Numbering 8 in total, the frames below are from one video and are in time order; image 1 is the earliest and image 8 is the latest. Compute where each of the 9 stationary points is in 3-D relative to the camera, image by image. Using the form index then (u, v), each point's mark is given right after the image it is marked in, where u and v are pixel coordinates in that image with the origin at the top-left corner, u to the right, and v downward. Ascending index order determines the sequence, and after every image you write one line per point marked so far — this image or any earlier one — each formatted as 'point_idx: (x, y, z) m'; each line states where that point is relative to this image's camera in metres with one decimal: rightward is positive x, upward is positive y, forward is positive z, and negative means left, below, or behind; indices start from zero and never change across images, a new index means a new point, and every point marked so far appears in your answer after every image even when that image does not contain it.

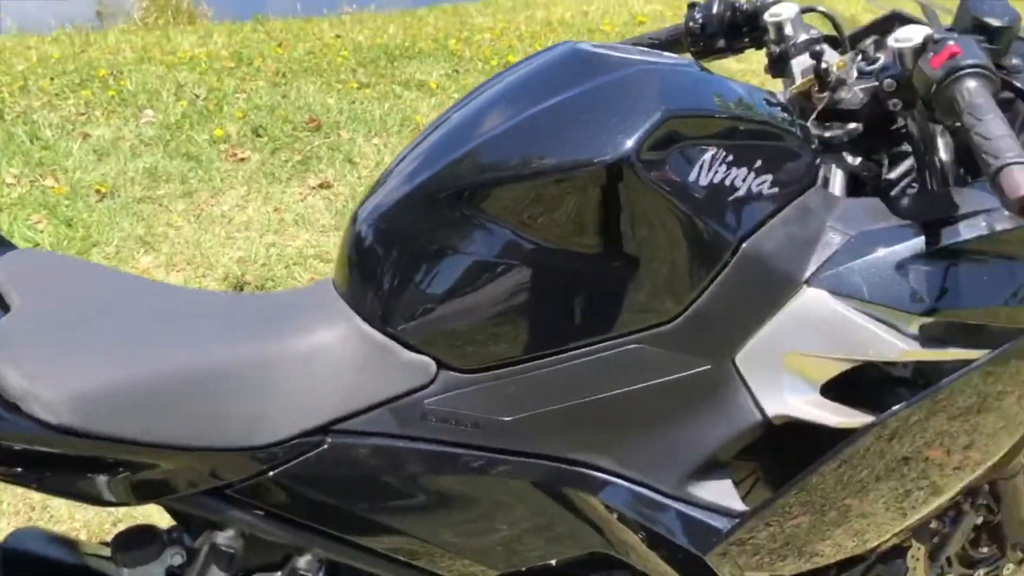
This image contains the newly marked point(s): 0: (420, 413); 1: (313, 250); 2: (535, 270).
0: (-0.1, -0.1, +1.1) m
1: (-0.7, +0.1, +3.5) m
2: (0.0, 0.0, +1.1) m
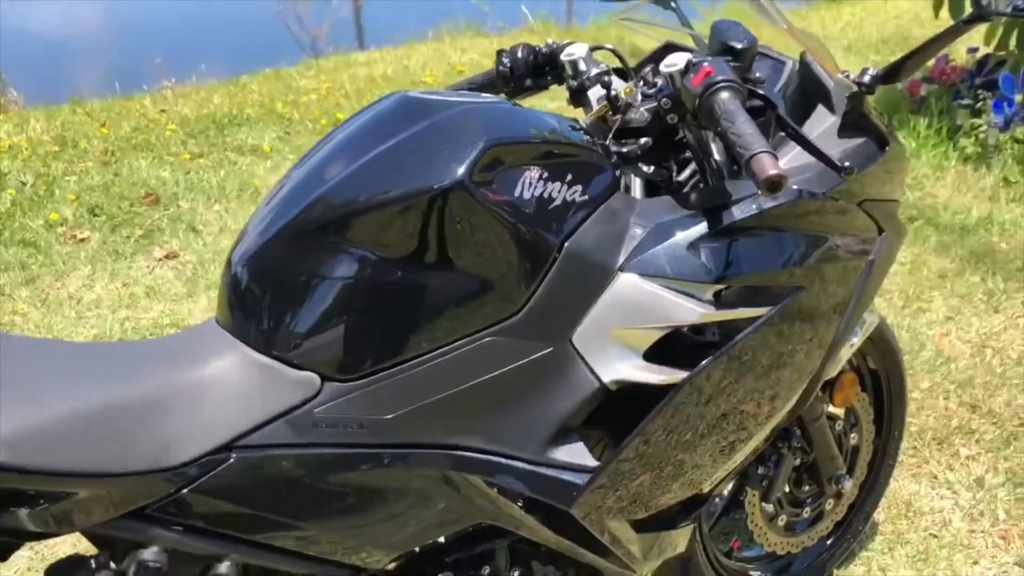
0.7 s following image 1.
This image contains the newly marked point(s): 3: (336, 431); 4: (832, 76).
0: (-0.3, -0.2, +1.3) m
1: (-1.3, -0.1, +3.6) m
2: (-0.2, 0.0, +1.3) m
3: (-0.3, -0.2, +1.3) m
4: (+0.5, +0.4, +1.6) m
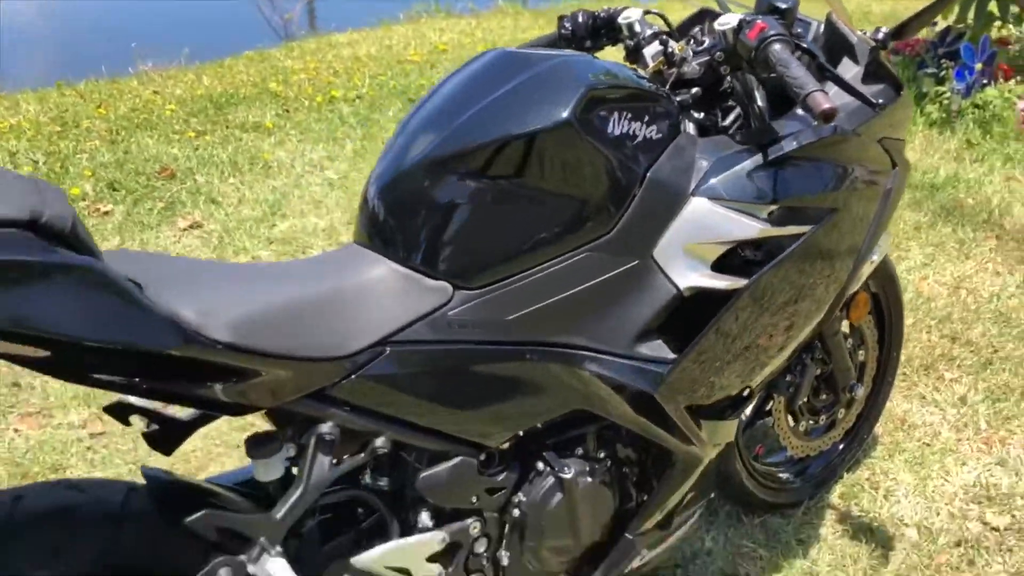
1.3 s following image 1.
0: (-0.1, -0.1, +1.6) m
1: (-1.2, 0.0, +3.8) m
2: (0.0, +0.1, +1.6) m
3: (-0.1, -0.1, +1.6) m
4: (+0.7, +0.5, +1.9) m
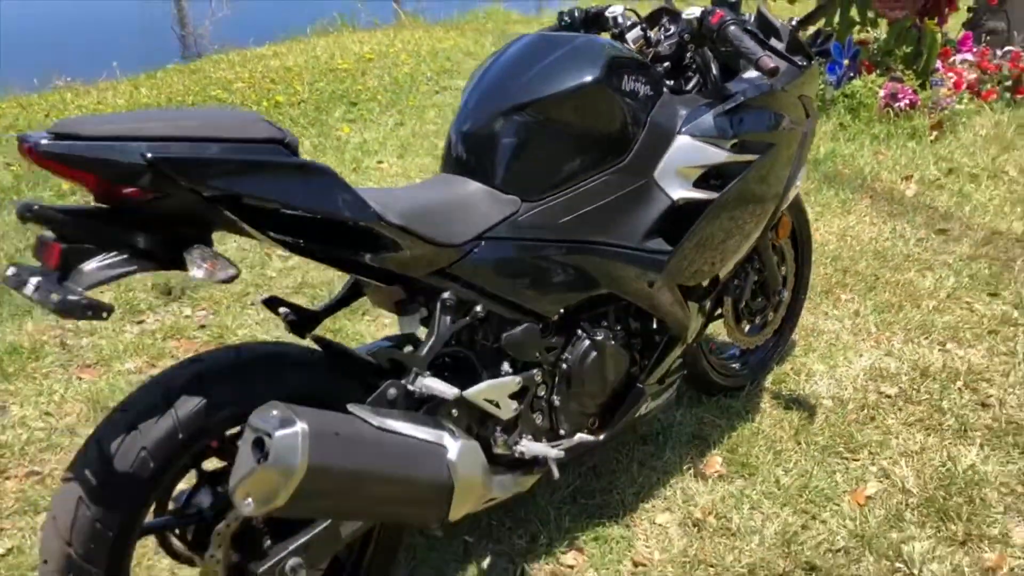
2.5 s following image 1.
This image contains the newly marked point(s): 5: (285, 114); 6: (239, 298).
0: (0.0, +0.1, +2.2) m
1: (-1.4, +0.1, +4.3) m
2: (+0.1, +0.3, +2.3) m
3: (0.0, +0.1, +2.2) m
4: (+0.7, +0.7, +2.6) m
5: (-1.5, +1.1, +6.3) m
6: (-1.1, 0.0, +3.9) m
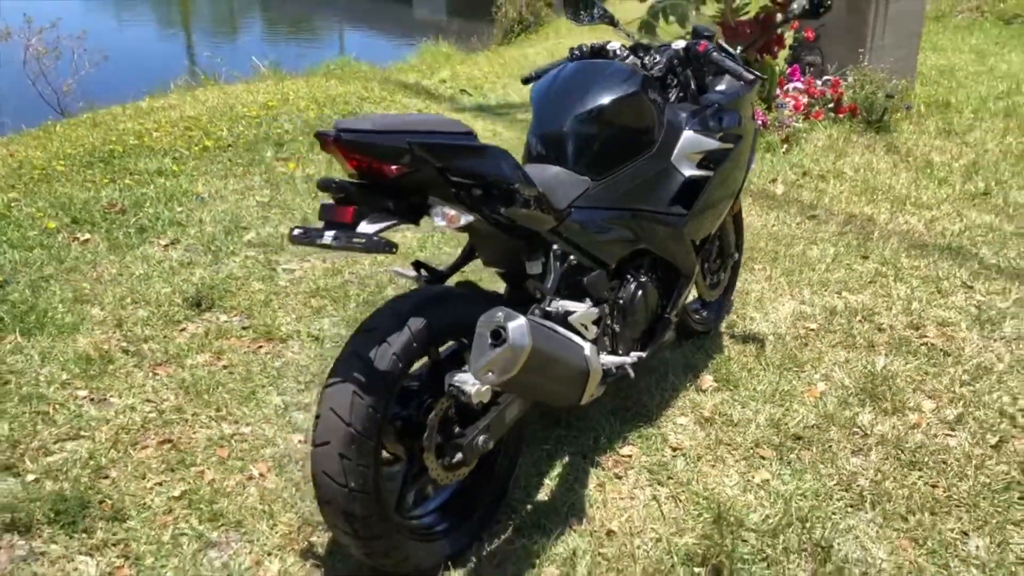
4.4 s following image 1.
0: (+0.2, +0.3, +3.0) m
1: (-1.5, +0.1, +4.8) m
2: (+0.3, +0.5, +3.1) m
3: (+0.3, +0.3, +3.1) m
4: (+0.8, +0.9, +3.6) m
5: (-2.1, +0.9, +6.8) m
6: (-1.2, -0.1, +4.5) m
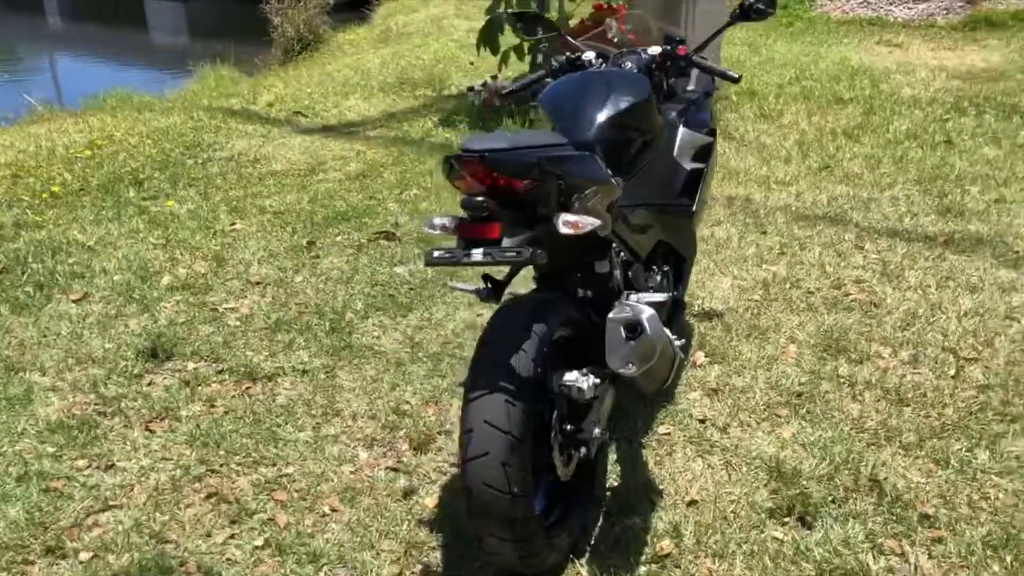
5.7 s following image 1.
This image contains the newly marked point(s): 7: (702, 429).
0: (+0.4, +0.3, +3.3) m
1: (-1.7, -0.2, +4.6) m
2: (+0.4, +0.5, +3.3) m
3: (+0.4, +0.3, +3.3) m
4: (+0.7, +1.0, +4.0) m
5: (-2.8, +0.6, +6.3) m
6: (-1.3, -0.3, +4.3) m
7: (+0.7, -0.5, +3.6) m
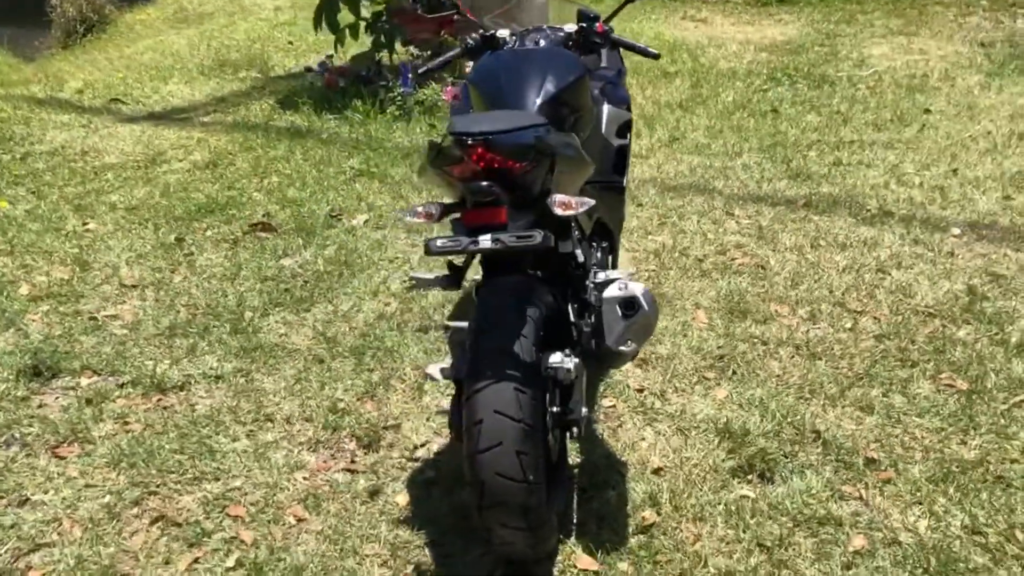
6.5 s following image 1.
0: (+0.2, +0.4, +3.3) m
1: (-2.1, -0.2, +4.1) m
2: (+0.2, +0.6, +3.3) m
3: (+0.2, +0.4, +3.3) m
4: (+0.3, +1.1, +4.0) m
5: (-3.6, +0.5, +5.6) m
6: (-1.6, -0.3, +4.0) m
7: (+0.5, -0.4, +3.7) m
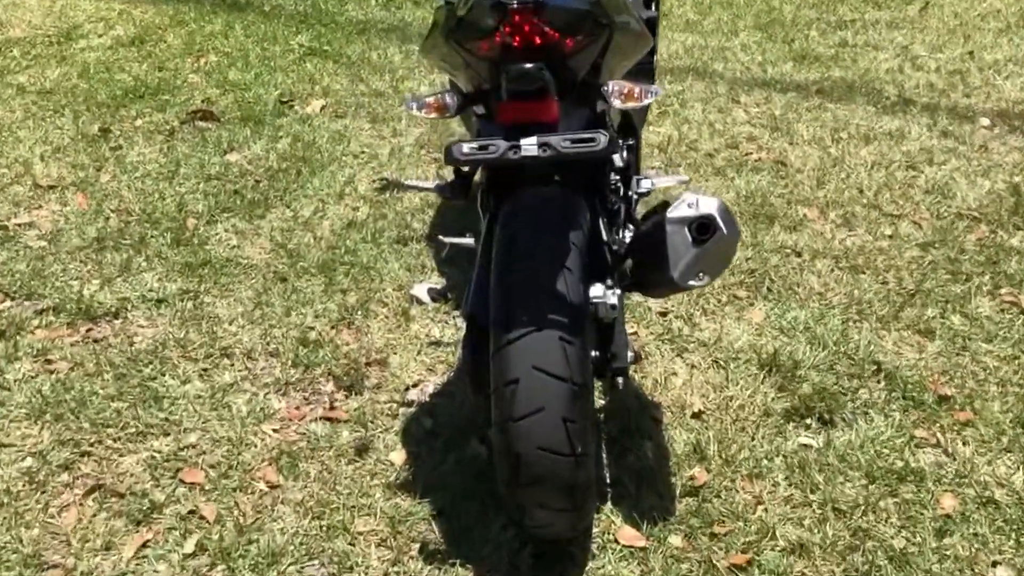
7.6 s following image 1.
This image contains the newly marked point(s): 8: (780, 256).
0: (+0.2, +0.6, +2.6) m
1: (-2.1, +0.1, +3.4) m
2: (+0.2, +0.8, +2.7) m
3: (+0.2, +0.6, +2.6) m
4: (+0.3, +1.4, +3.3) m
5: (-3.7, +1.0, +4.7) m
6: (-1.6, 0.0, +3.3) m
7: (+0.5, -0.1, +3.1) m
8: (+1.0, +0.1, +3.5) m
